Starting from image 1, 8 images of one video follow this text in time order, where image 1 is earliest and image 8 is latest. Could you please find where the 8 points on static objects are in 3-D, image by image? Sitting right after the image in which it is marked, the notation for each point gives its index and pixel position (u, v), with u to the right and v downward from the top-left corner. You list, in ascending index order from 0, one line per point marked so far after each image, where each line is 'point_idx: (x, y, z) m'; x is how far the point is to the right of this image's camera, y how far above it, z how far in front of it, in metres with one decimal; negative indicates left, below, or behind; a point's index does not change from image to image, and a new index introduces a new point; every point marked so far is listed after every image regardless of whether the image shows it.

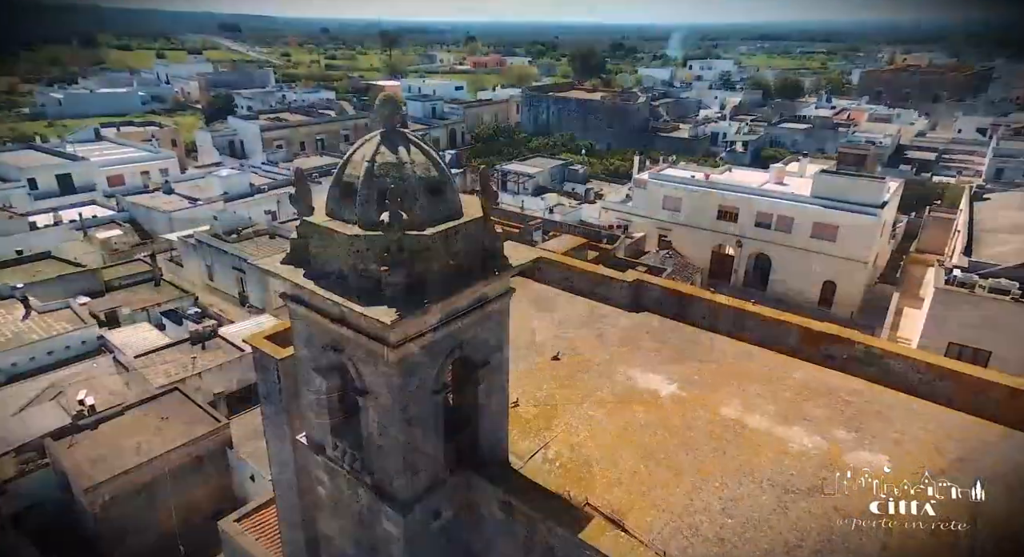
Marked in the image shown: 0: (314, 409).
0: (-2.8, -1.9, +9.0) m
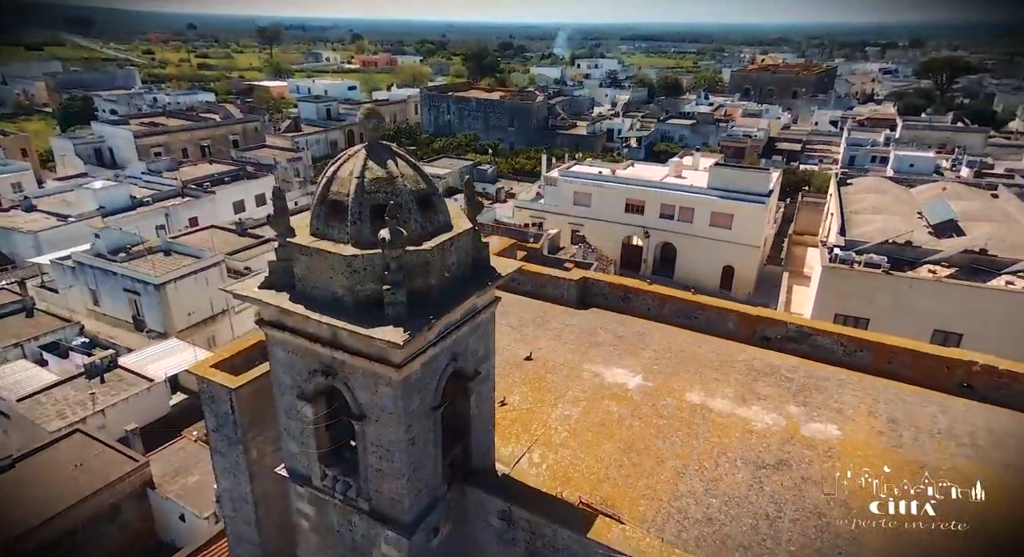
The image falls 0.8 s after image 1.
0: (-2.9, -2.2, +8.6) m
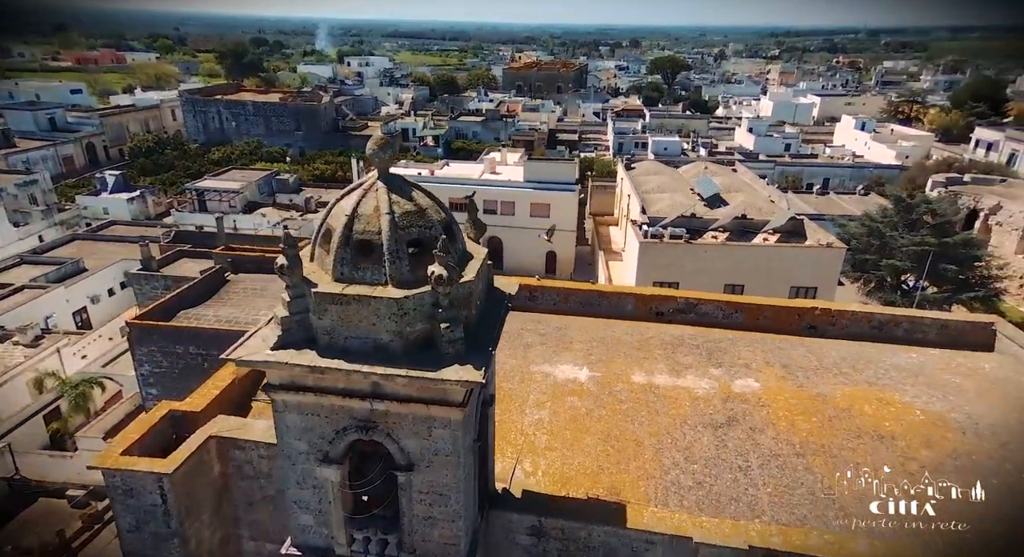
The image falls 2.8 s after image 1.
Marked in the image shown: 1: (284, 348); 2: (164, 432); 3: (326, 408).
0: (-2.4, -2.8, +7.7) m
1: (-2.4, -0.8, +6.8) m
2: (-5.6, -2.5, +10.2) m
3: (-2.1, -1.4, +7.1) m
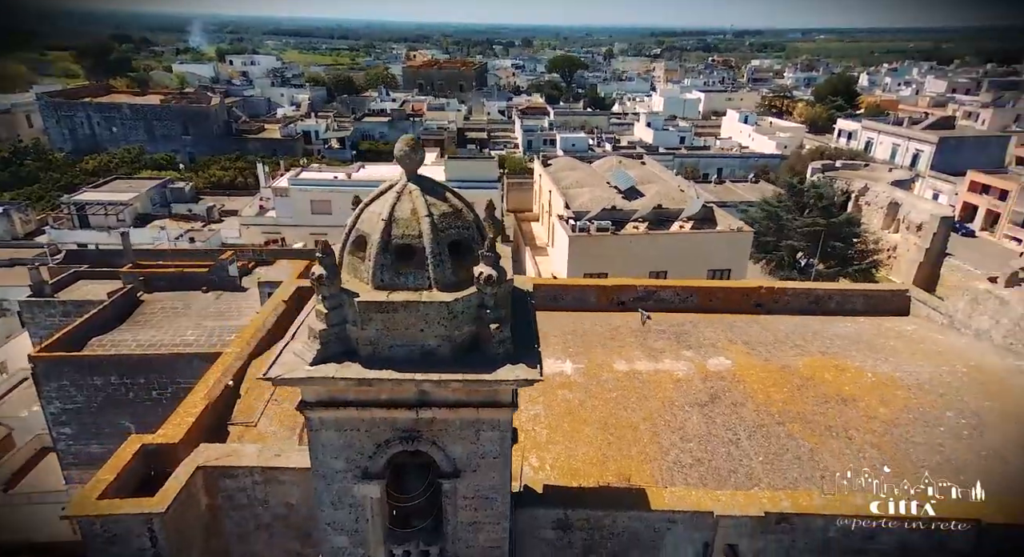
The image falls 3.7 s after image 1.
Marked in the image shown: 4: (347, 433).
0: (-1.9, -2.9, +7.3) m
1: (-1.9, -0.9, +6.5) m
2: (-5.5, -2.8, +9.2) m
3: (-1.6, -1.5, +6.8) m
4: (-1.8, -1.7, +6.8) m
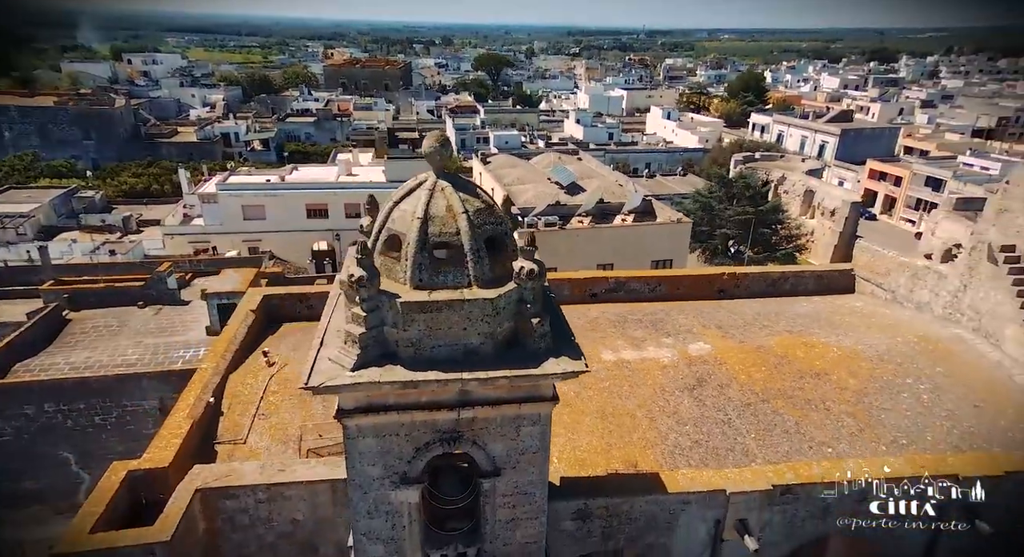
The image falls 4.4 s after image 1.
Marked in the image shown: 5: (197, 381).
0: (-1.5, -2.9, +7.0) m
1: (-1.4, -0.9, +6.2) m
2: (-5.3, -3.0, +8.5) m
3: (-1.1, -1.5, +6.6) m
4: (-1.4, -1.7, +6.6) m
5: (-5.4, -1.7, +10.6) m
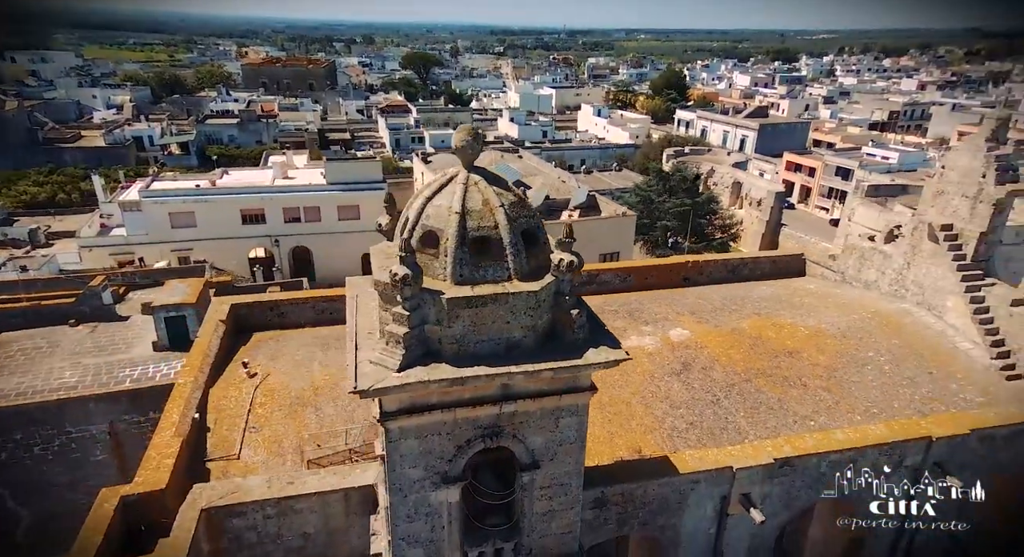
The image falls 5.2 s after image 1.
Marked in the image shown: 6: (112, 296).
0: (-1.0, -2.9, +6.9) m
1: (-1.0, -0.9, +6.1) m
2: (-4.9, -3.2, +7.9) m
3: (-0.7, -1.5, +6.5) m
4: (-0.9, -1.7, +6.5) m
5: (-5.4, -1.9, +10.0) m
6: (-12.5, -0.5, +19.5) m
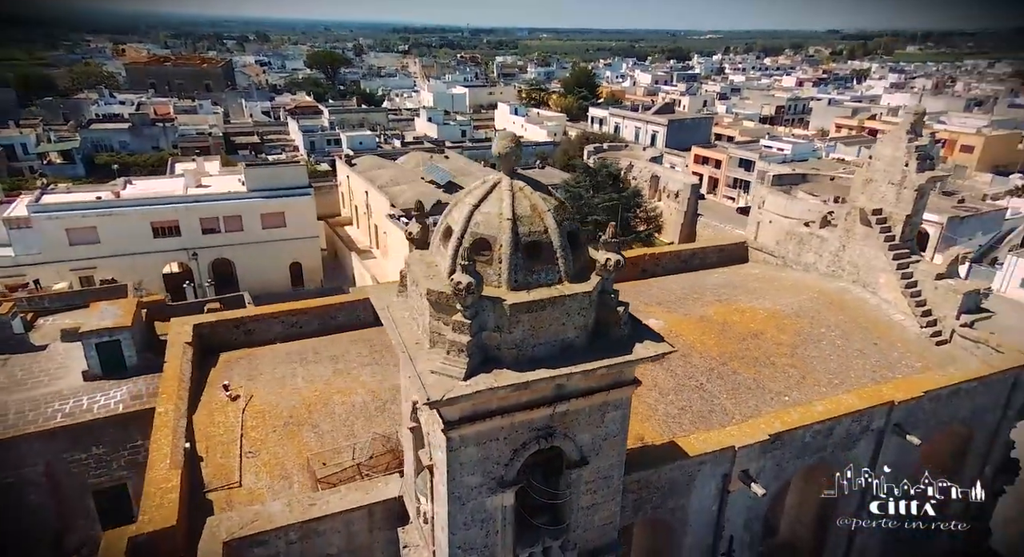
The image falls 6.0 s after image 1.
0: (-0.4, -3.0, +6.9) m
1: (-0.3, -0.9, +6.1) m
2: (-4.4, -3.5, +7.2) m
3: (-0.1, -1.5, +6.5) m
4: (-0.3, -1.7, +6.5) m
5: (-5.2, -2.2, +9.3) m
6: (-13.8, -1.3, +17.6) m
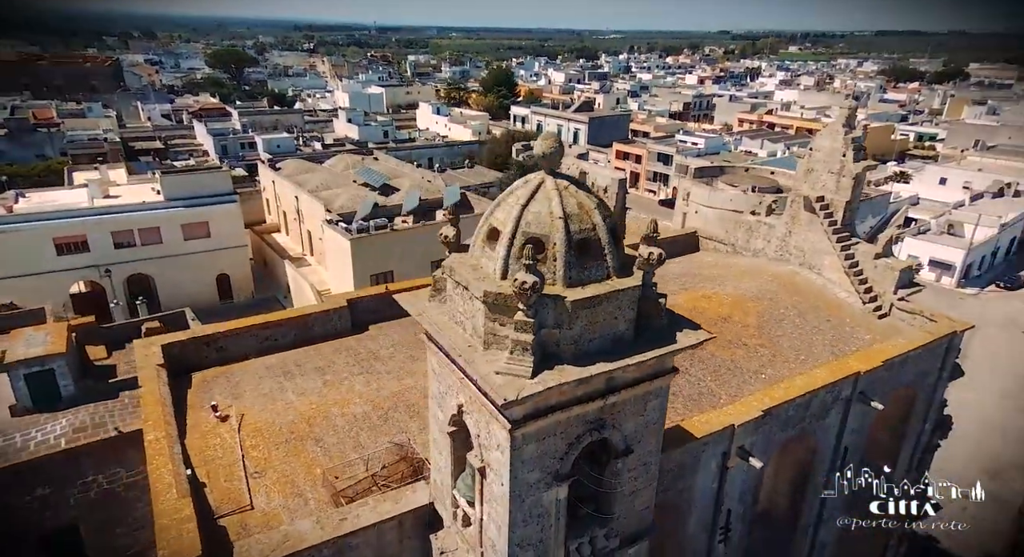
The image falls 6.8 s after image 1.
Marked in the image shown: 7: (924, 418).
0: (+0.3, -3.0, +6.9) m
1: (+0.3, -0.9, +6.1) m
2: (-3.8, -3.6, +6.7) m
3: (+0.6, -1.5, +6.6) m
4: (+0.3, -1.7, +6.5) m
5: (-4.9, -2.4, +8.6) m
6: (-14.6, -2.0, +15.7) m
7: (+9.6, -3.2, +14.4) m
